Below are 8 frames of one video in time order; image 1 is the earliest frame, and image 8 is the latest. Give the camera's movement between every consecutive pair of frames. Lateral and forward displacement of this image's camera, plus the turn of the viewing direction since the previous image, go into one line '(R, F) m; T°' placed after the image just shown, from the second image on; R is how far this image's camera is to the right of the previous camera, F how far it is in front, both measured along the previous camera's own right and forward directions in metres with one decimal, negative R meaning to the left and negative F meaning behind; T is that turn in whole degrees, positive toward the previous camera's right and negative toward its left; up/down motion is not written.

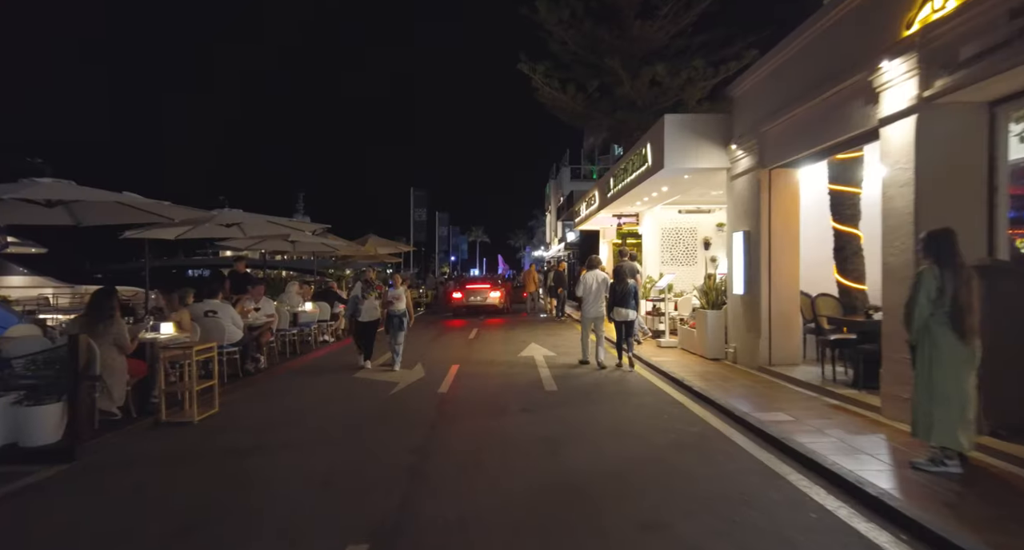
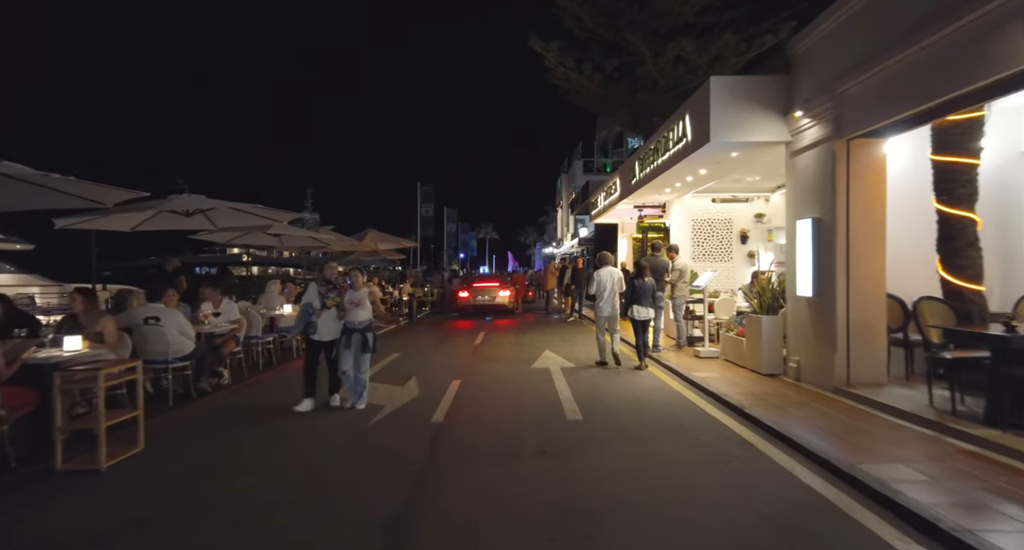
(0.0, +1.8) m; -1°
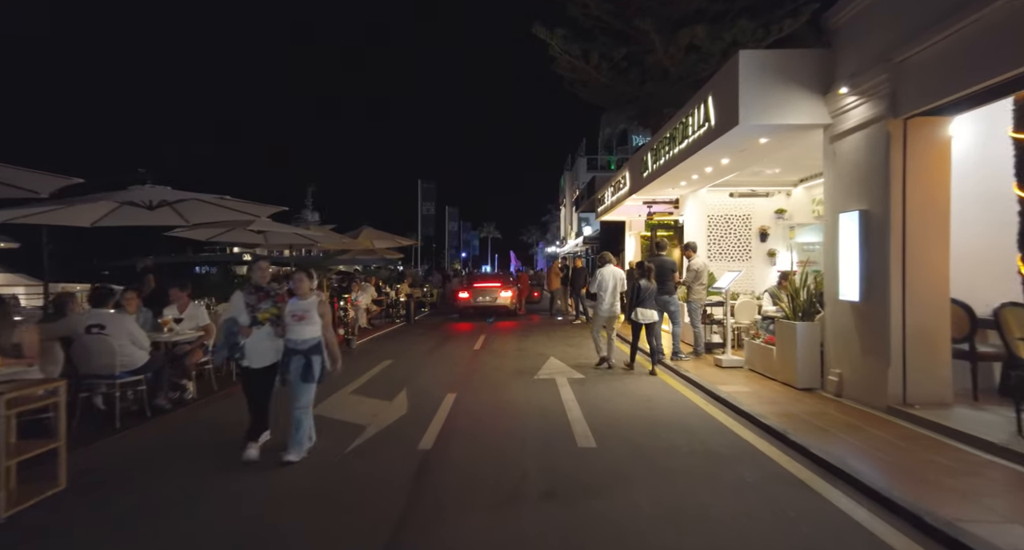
(0.0, +1.0) m; 0°
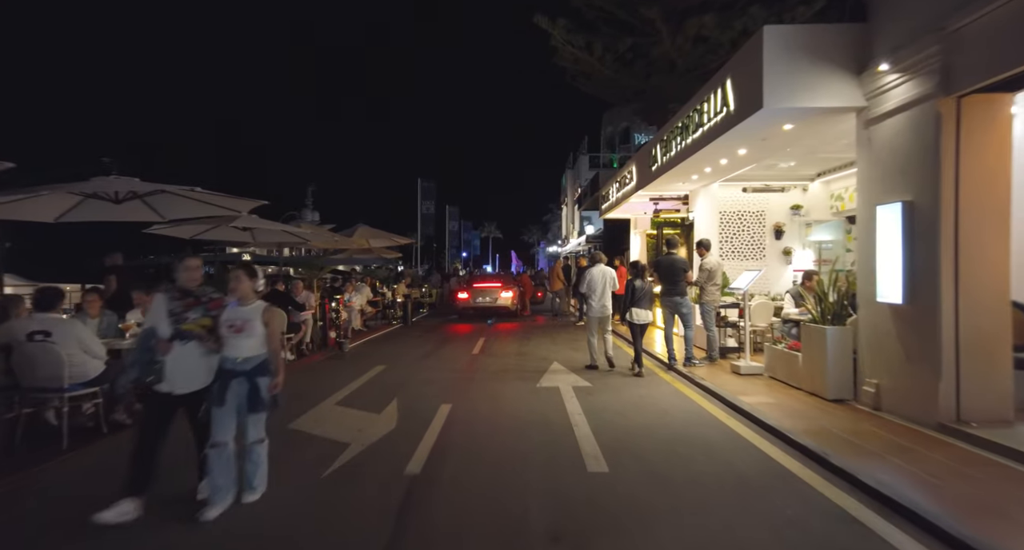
(0.0, +0.7) m; 0°
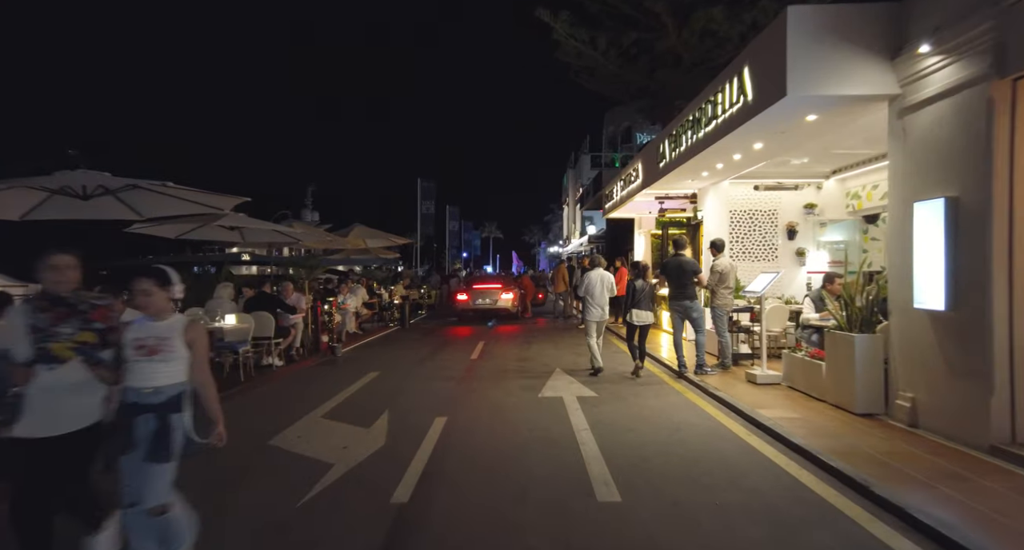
(0.0, +0.6) m; 0°
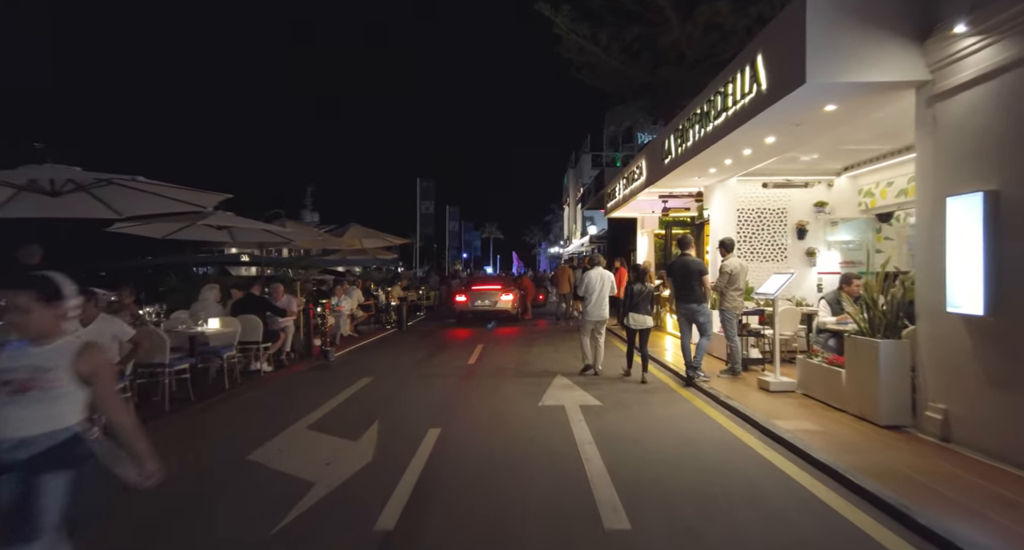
(0.0, +0.5) m; 0°
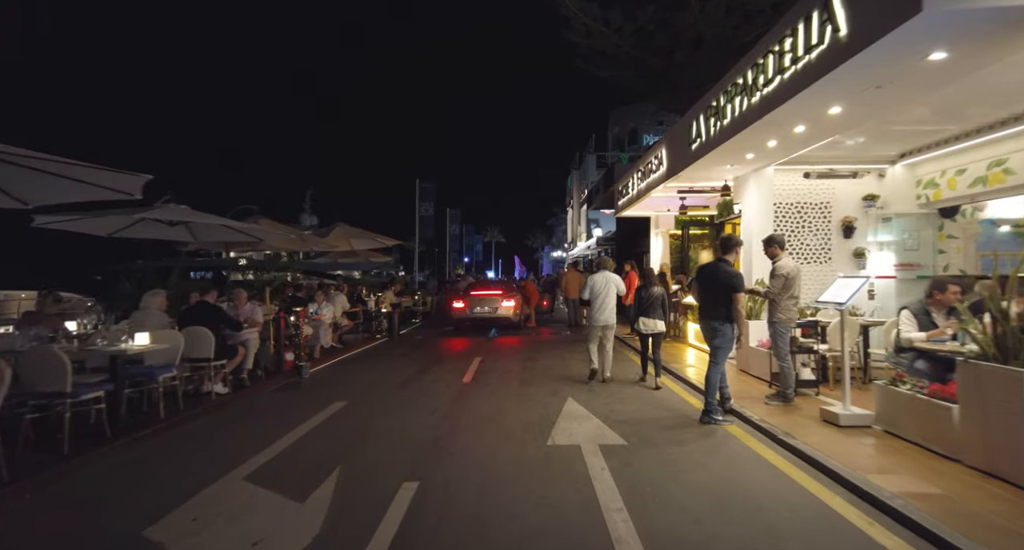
(0.0, +1.7) m; 0°
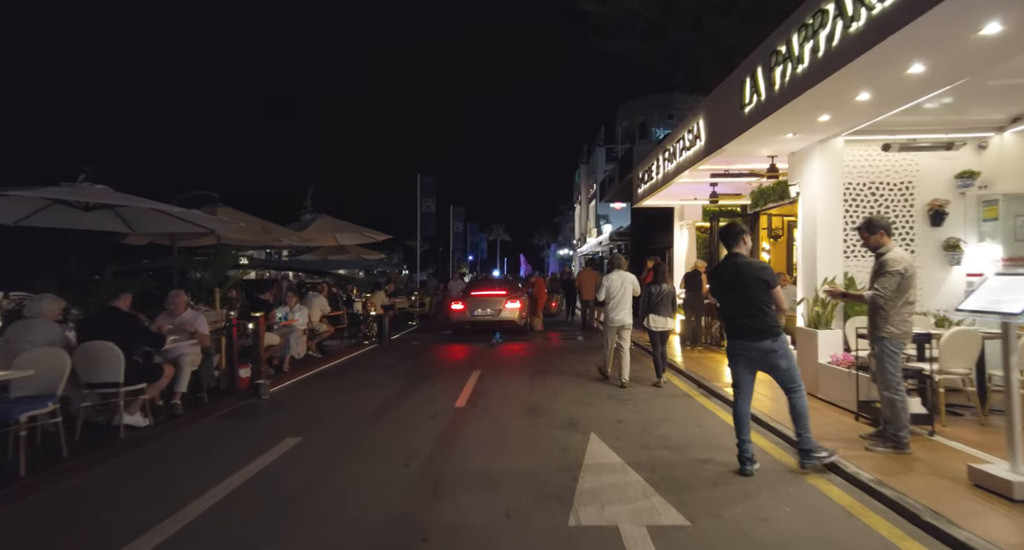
(0.0, +2.1) m; -1°
